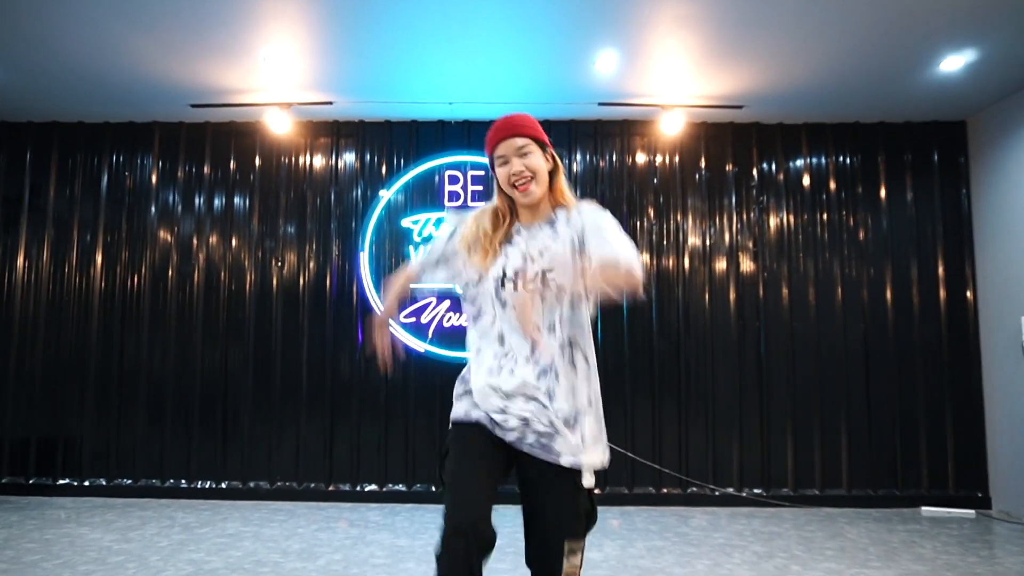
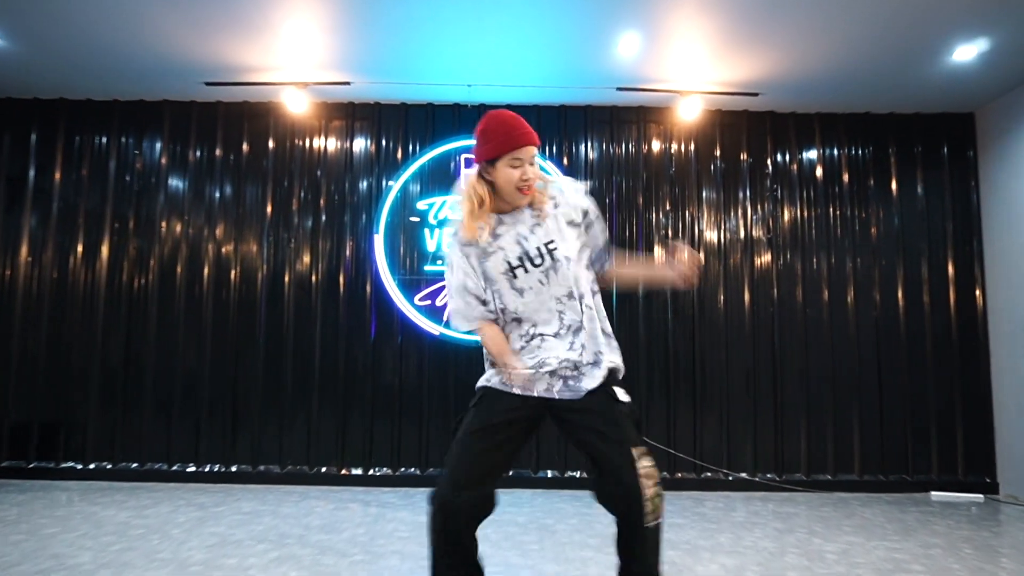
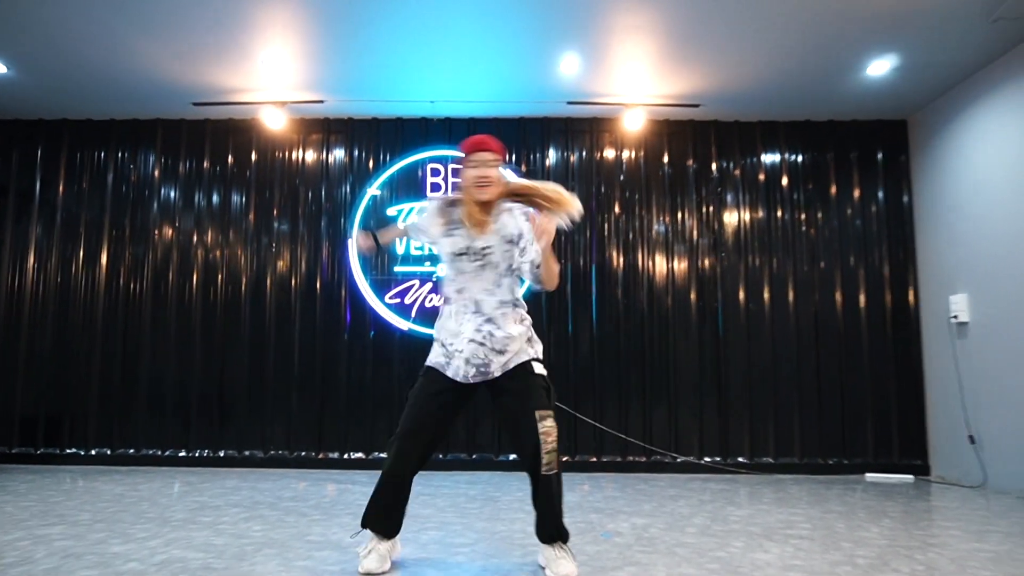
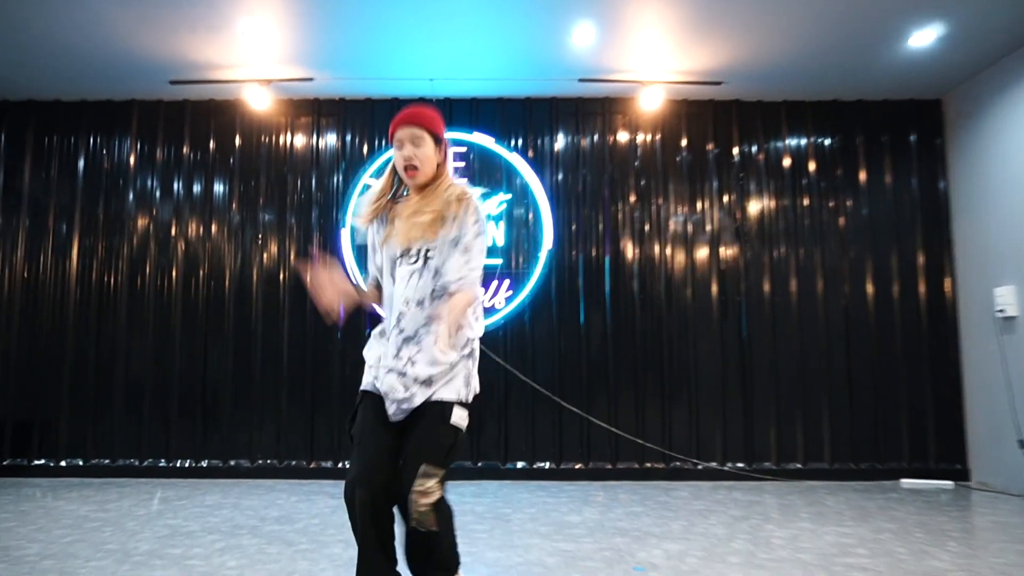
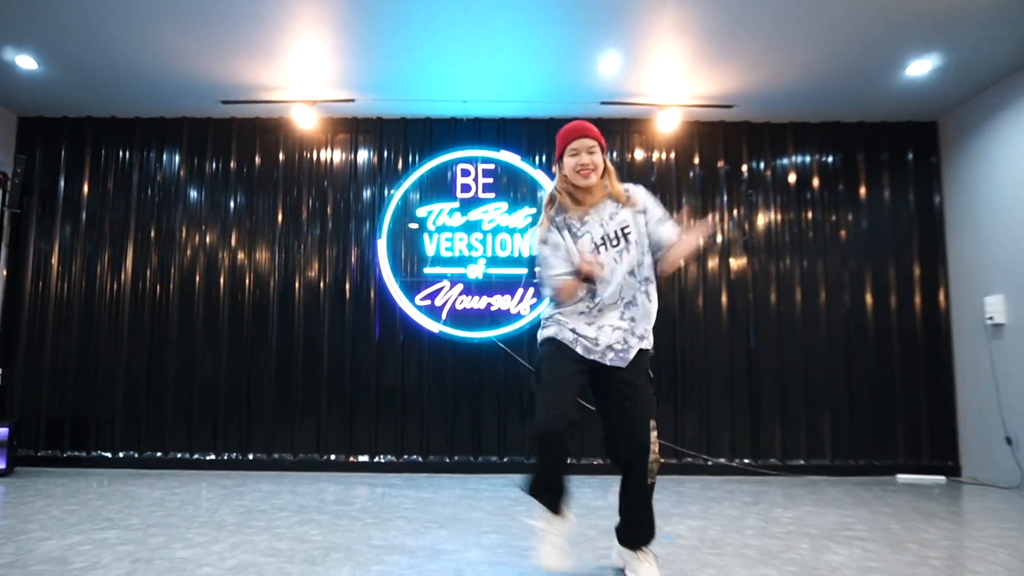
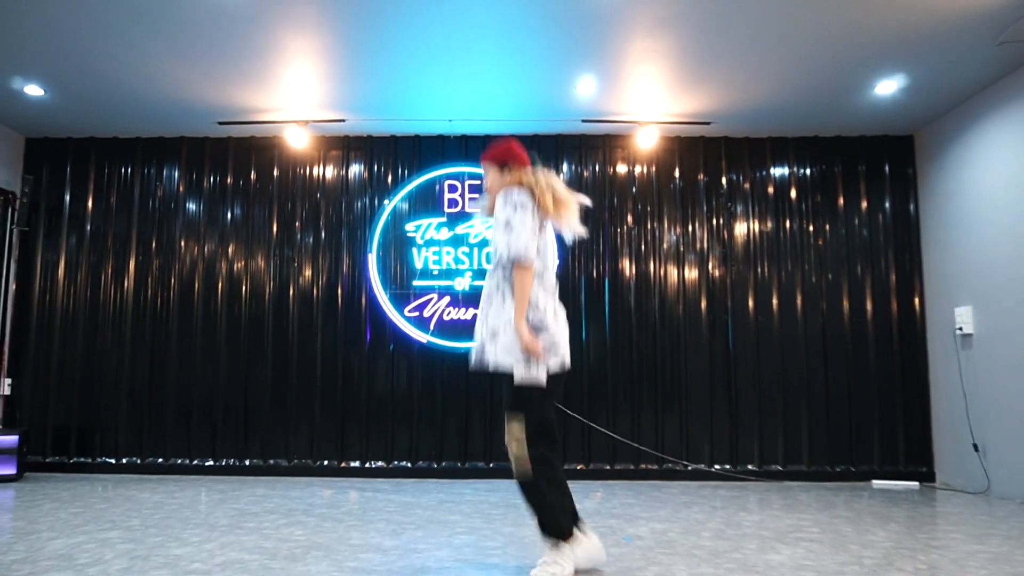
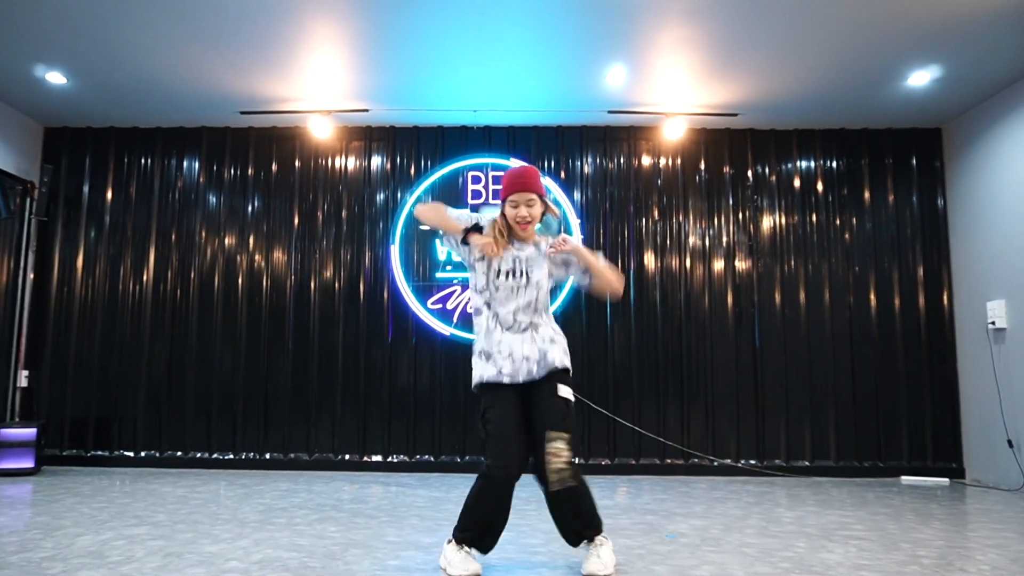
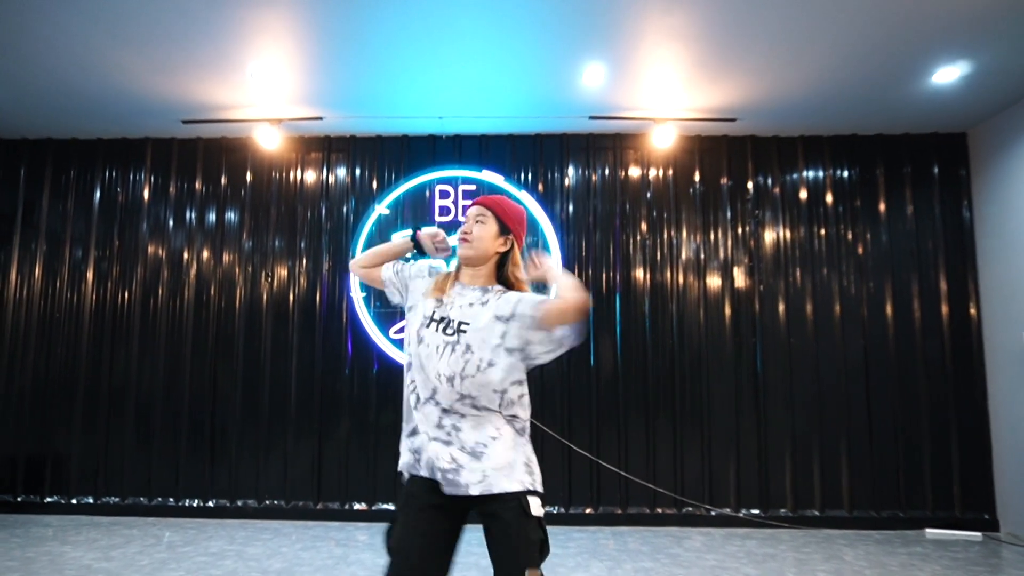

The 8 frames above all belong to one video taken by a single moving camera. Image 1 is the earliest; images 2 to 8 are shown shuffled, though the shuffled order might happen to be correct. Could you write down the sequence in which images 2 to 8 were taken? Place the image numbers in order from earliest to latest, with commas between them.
6, 8, 7, 2, 5, 3, 4
